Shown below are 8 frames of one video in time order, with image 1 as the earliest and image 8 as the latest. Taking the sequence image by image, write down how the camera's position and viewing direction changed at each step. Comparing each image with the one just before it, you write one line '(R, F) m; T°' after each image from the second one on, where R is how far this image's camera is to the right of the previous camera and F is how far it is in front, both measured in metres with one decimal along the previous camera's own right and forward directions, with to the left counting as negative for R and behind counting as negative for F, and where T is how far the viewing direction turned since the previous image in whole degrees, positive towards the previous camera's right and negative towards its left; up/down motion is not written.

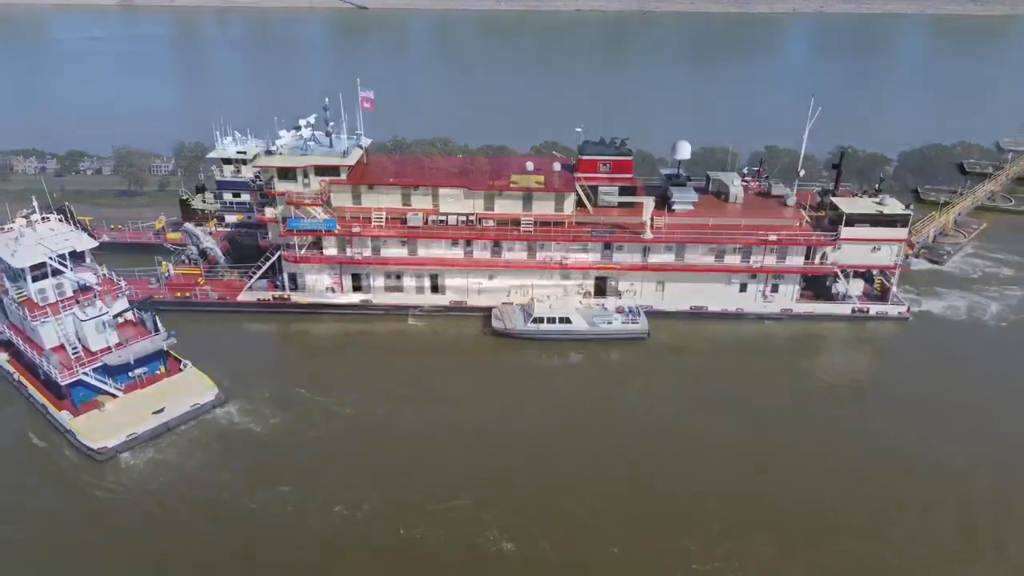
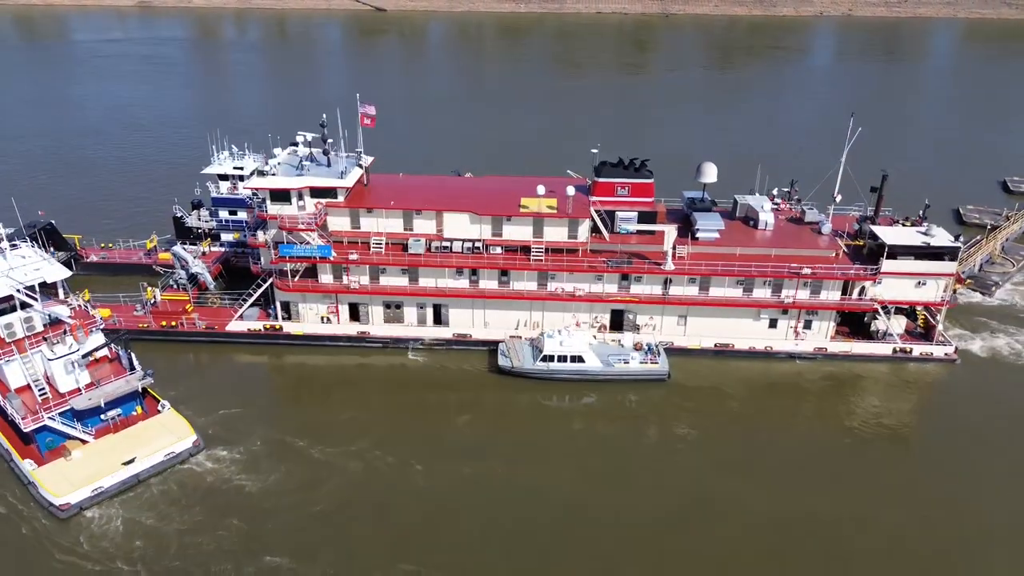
(+0.6, +4.1) m; -1°
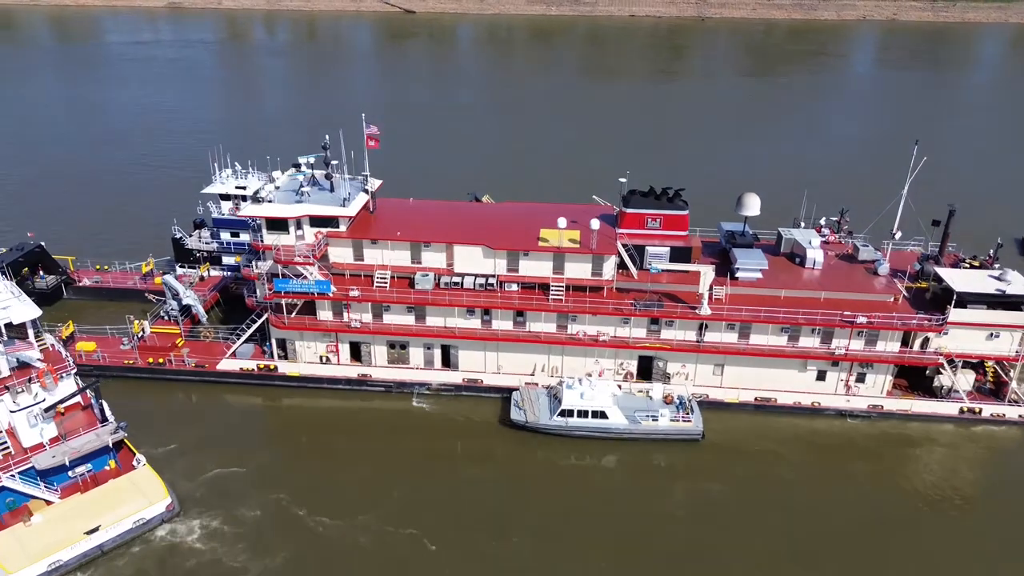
(+0.7, +4.8) m; -2°
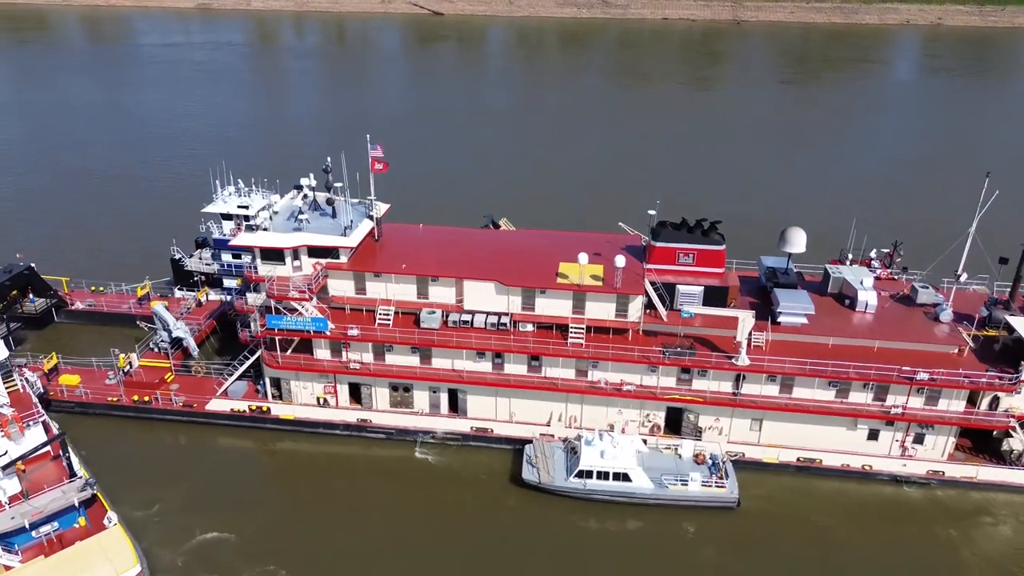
(+0.6, +4.2) m; -2°
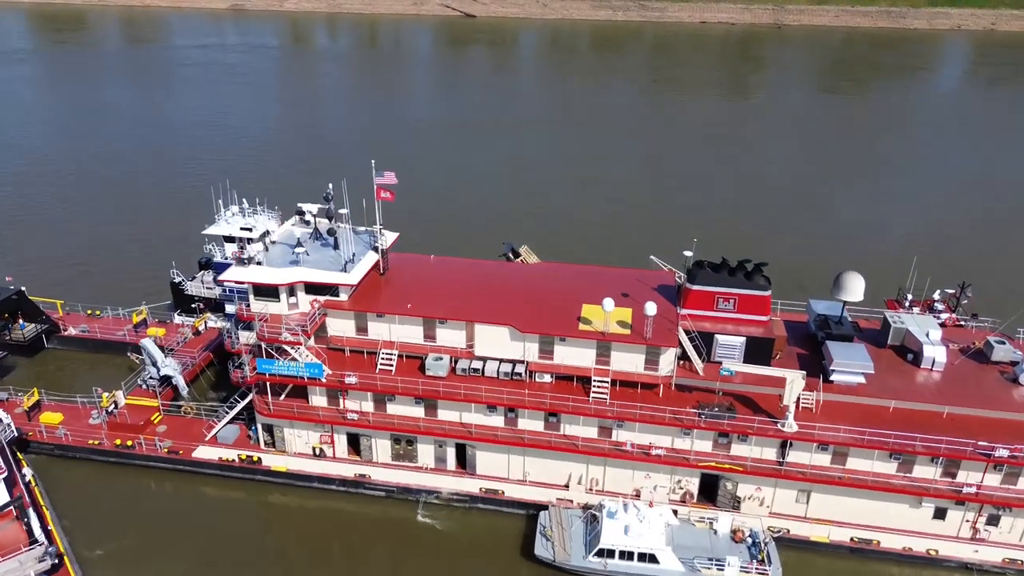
(+0.6, +4.3) m; -2°
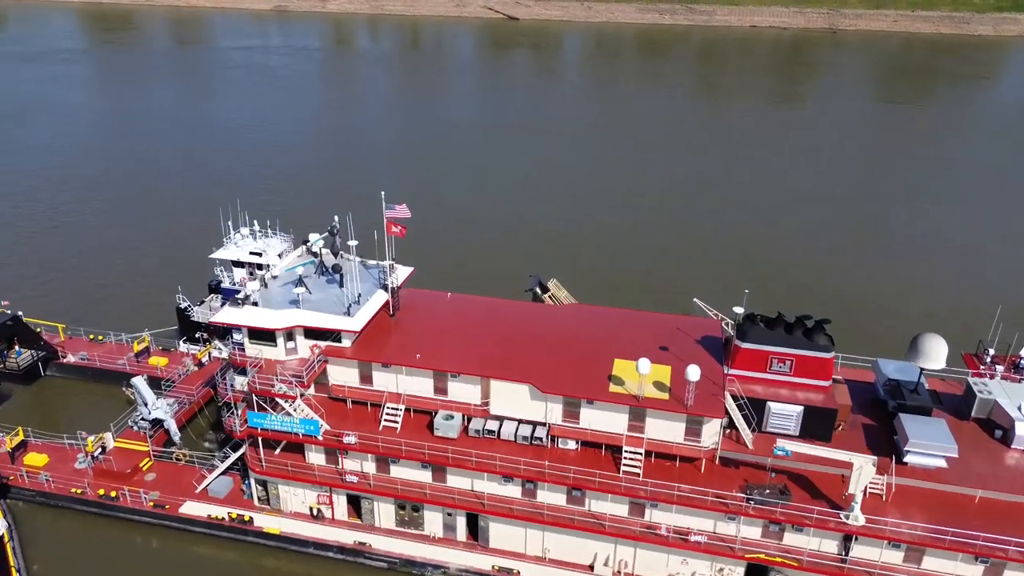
(+0.7, +4.4) m; -3°
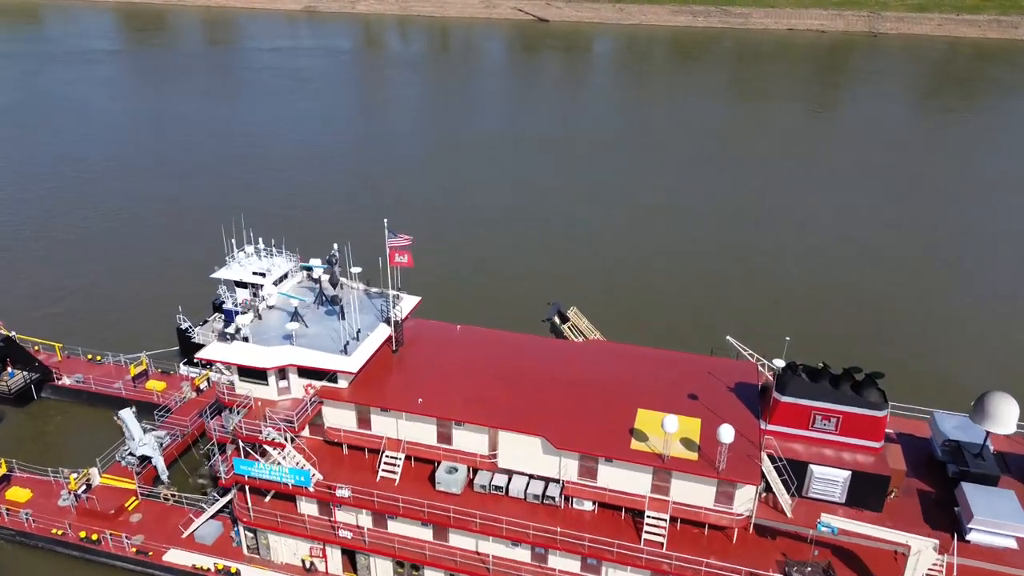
(+0.6, +3.1) m; -2°
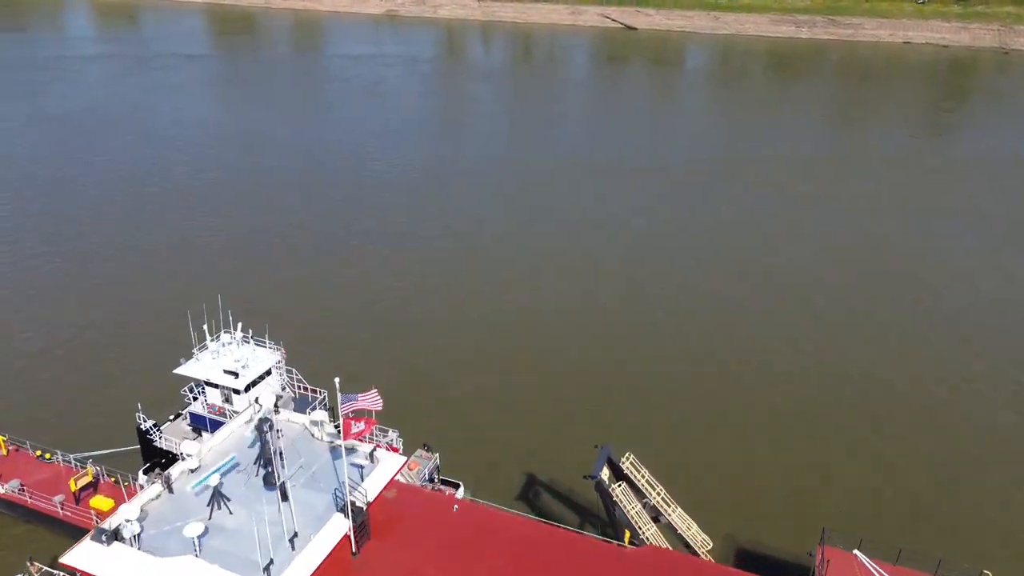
(+1.5, +10.9) m; -6°
